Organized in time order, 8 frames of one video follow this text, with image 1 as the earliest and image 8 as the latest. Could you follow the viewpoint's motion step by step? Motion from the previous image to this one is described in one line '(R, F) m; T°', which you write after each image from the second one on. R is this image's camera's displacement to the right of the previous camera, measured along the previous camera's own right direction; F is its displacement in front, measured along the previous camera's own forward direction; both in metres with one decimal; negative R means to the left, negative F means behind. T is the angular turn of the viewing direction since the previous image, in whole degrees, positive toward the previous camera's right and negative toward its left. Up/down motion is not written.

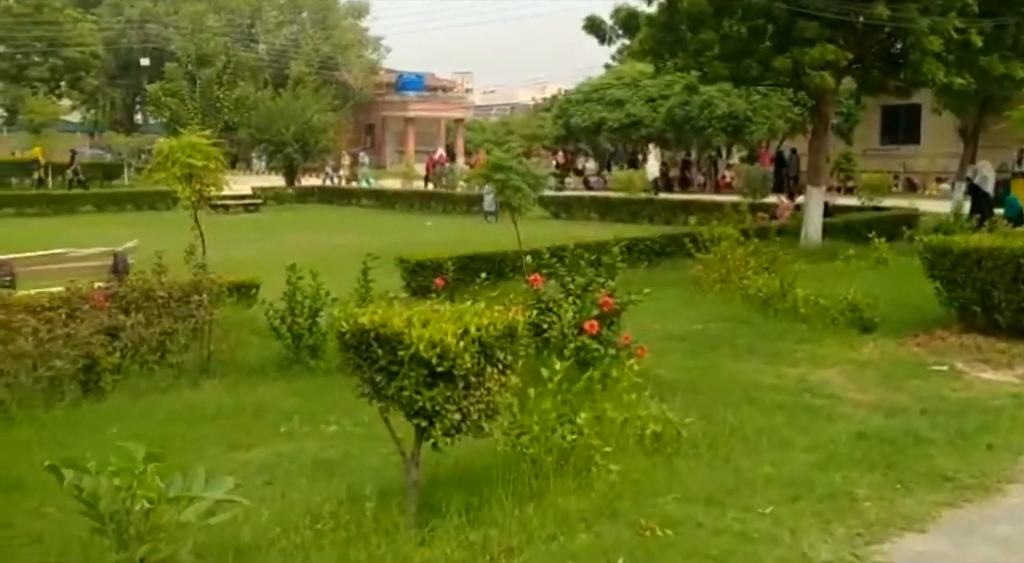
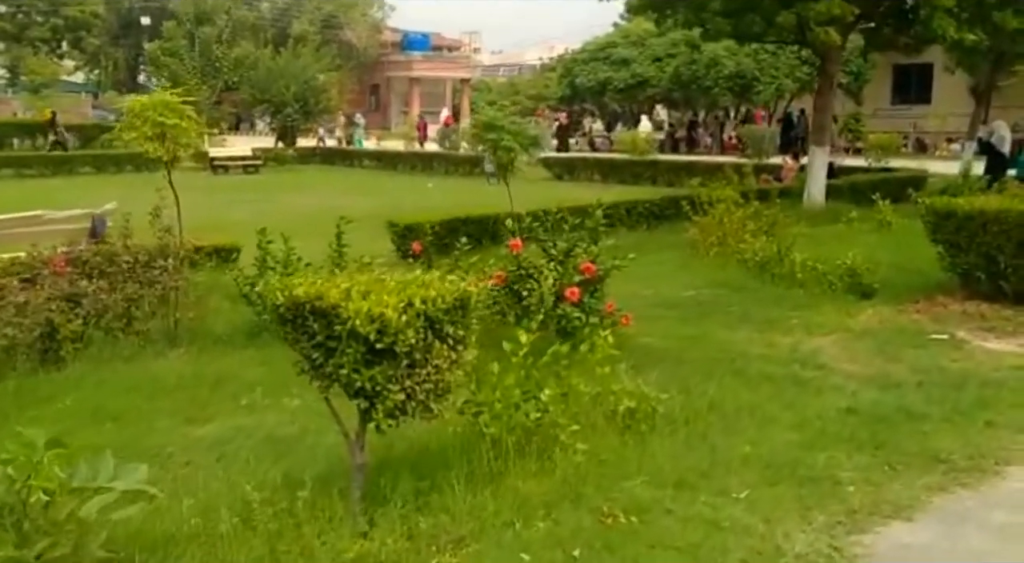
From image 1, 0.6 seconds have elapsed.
(+0.2, +0.4) m; -1°
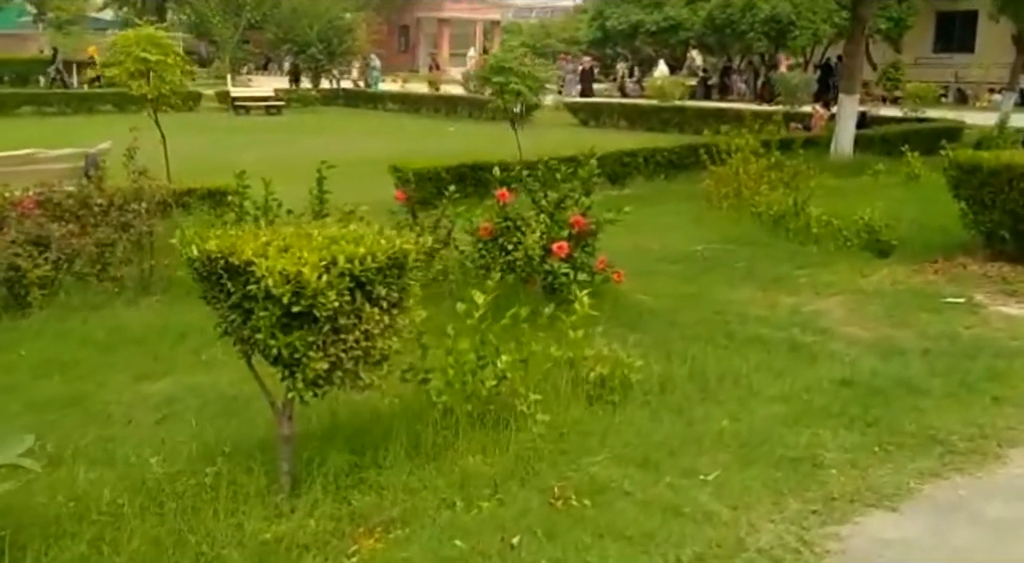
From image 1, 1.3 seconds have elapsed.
(+0.3, +0.4) m; -2°
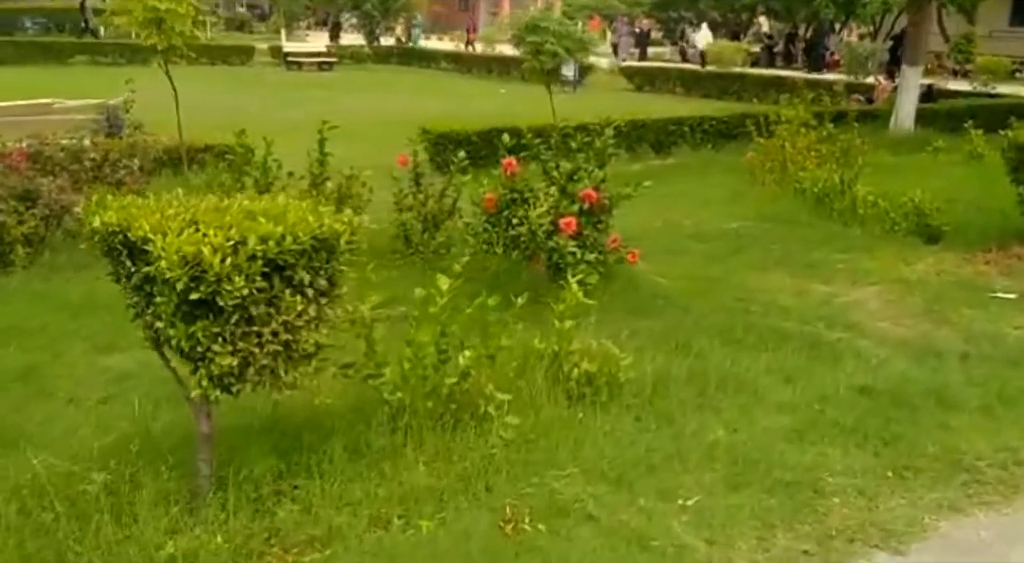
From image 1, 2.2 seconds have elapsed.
(+0.3, +0.5) m; -3°
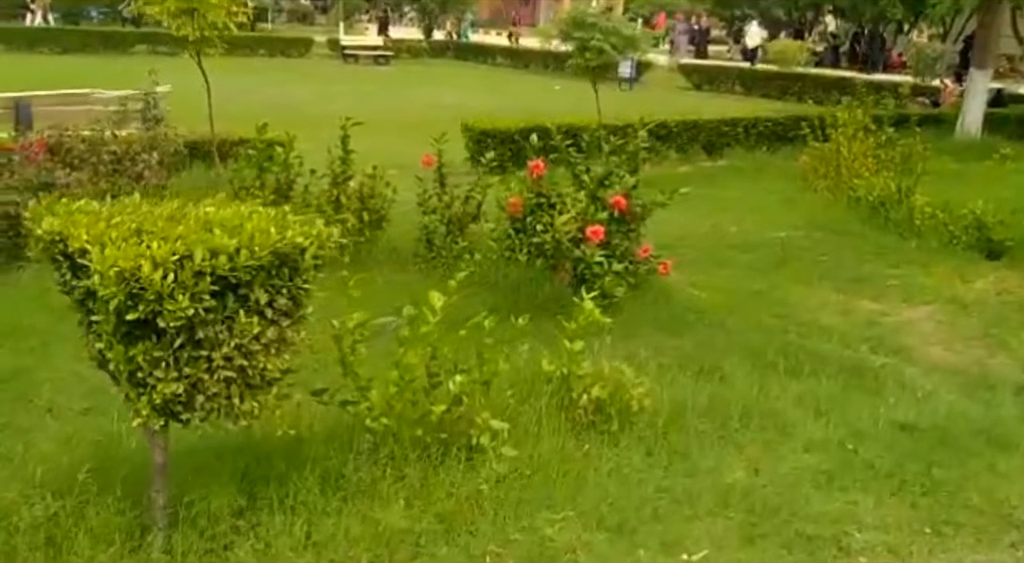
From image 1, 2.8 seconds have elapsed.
(+0.2, +0.4) m; -3°
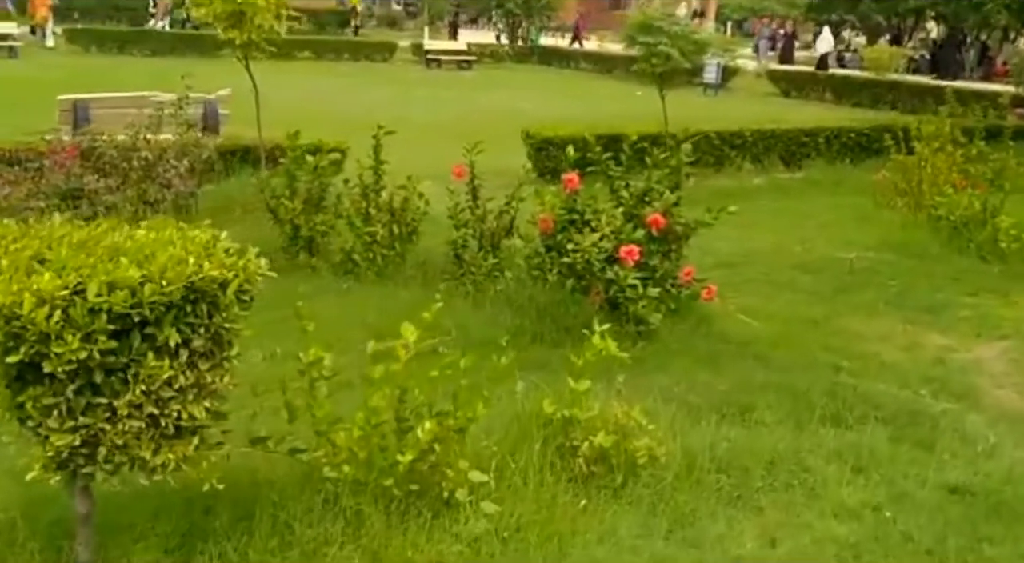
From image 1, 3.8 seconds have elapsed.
(+0.3, +0.4) m; -5°
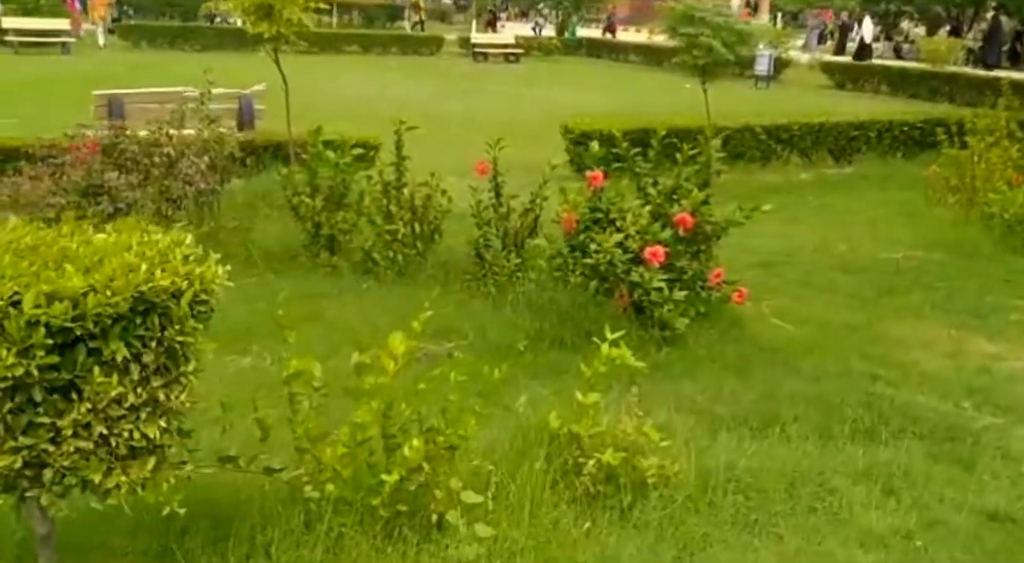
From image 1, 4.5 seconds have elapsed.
(+0.2, +0.2) m; -3°
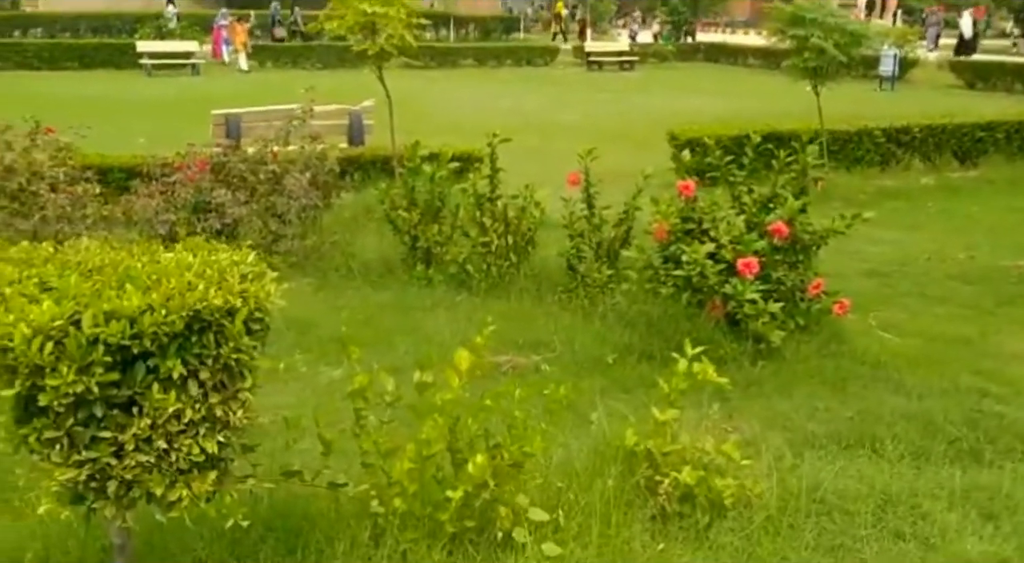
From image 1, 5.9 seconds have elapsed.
(+0.2, 0.0) m; -7°
